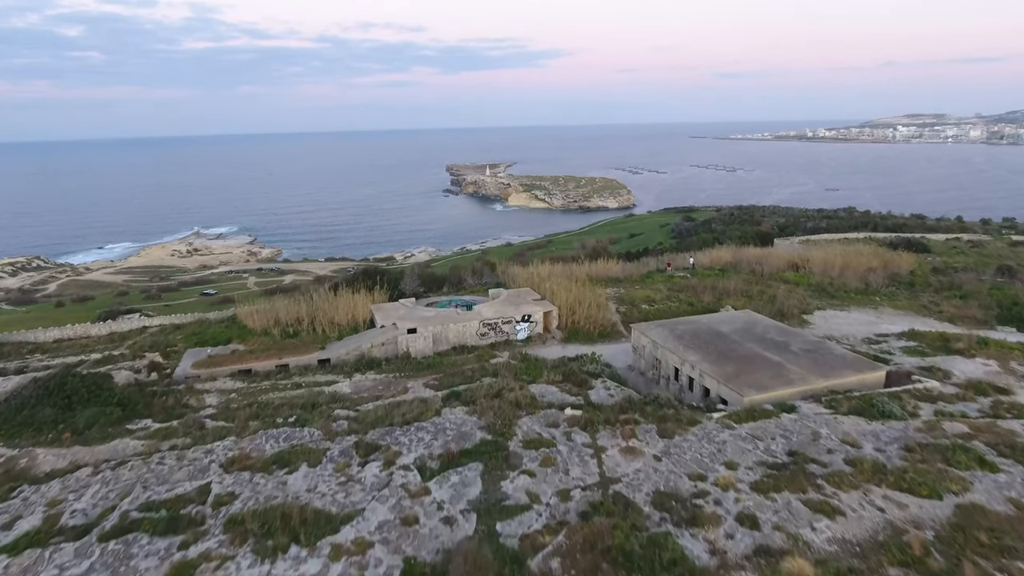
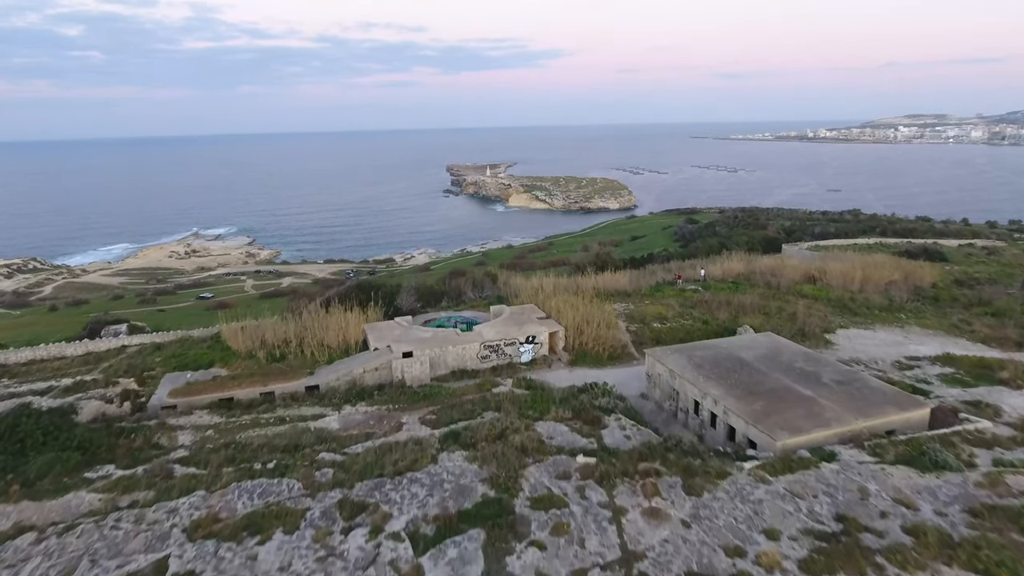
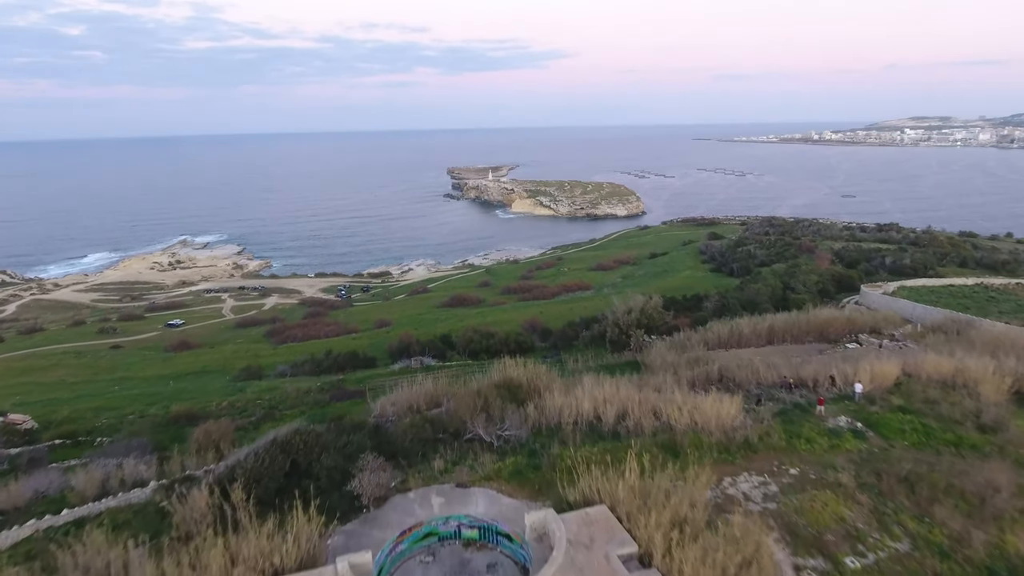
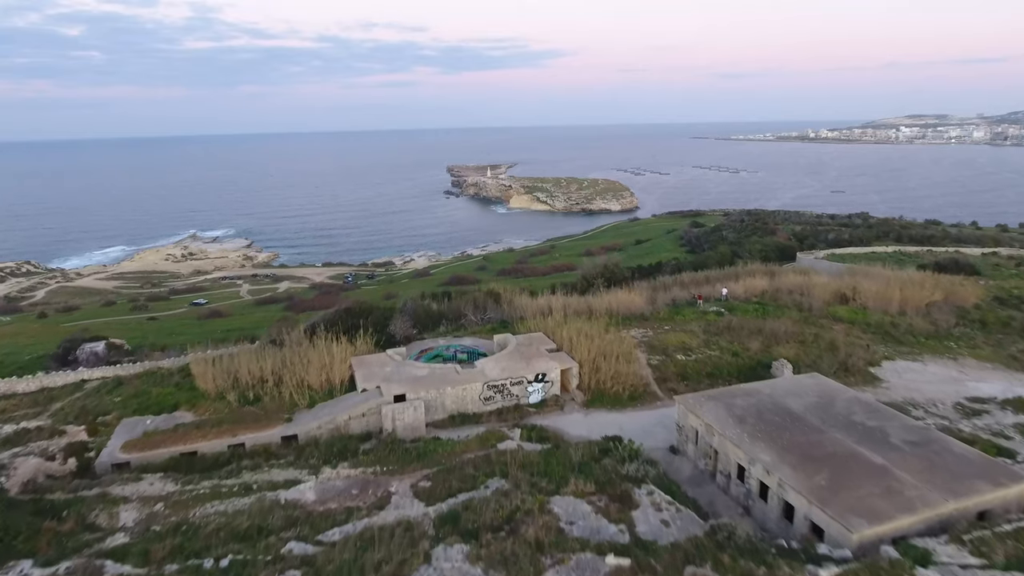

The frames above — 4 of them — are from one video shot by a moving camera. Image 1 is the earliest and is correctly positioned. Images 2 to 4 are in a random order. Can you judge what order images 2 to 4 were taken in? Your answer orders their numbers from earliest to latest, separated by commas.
2, 4, 3
